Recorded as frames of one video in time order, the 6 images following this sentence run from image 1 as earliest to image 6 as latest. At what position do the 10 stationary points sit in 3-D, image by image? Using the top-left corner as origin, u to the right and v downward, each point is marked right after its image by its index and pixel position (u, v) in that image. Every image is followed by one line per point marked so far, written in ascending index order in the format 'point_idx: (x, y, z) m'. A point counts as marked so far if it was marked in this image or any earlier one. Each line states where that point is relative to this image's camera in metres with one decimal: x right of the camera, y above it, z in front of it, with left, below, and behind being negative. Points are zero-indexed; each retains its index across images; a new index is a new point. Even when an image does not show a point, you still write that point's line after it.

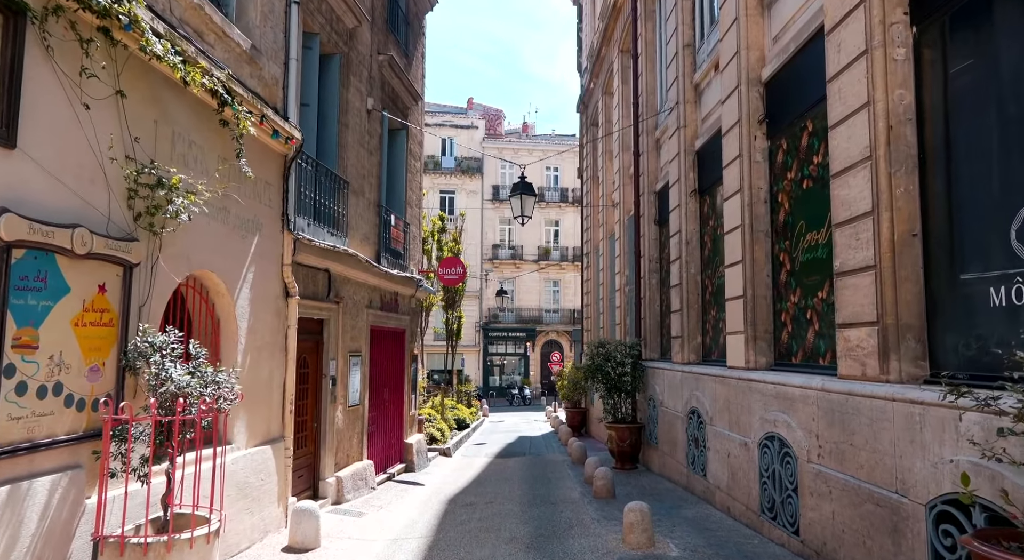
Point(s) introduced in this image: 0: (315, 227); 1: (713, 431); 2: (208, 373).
0: (-2.3, +0.6, +8.7) m
1: (+2.3, -1.7, +8.6) m
2: (-2.0, -0.6, +4.9) m
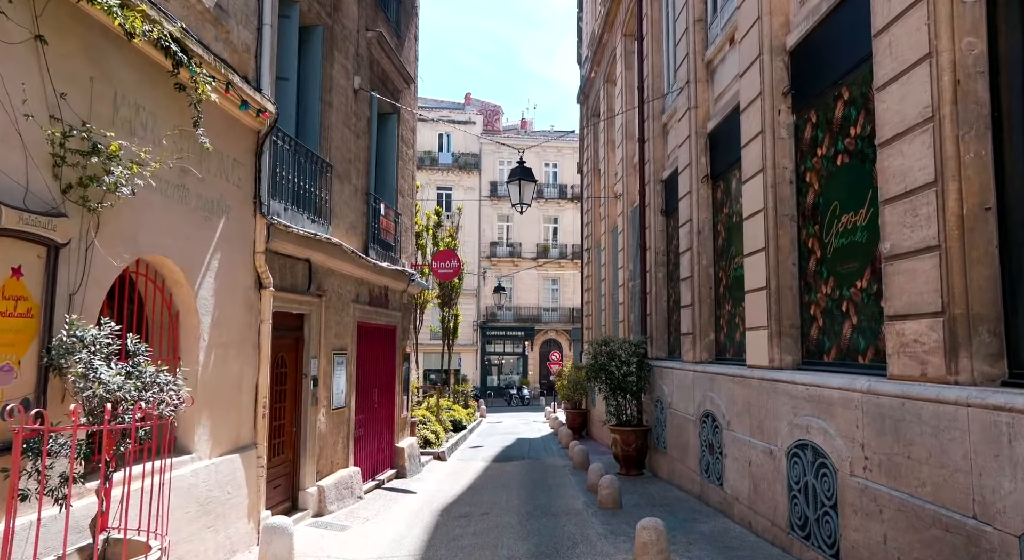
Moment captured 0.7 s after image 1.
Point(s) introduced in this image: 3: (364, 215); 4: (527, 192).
0: (-2.3, +0.7, +7.9) m
1: (+2.3, -1.6, +7.8) m
2: (-2.0, -0.5, +4.2) m
3: (-2.2, +1.0, +10.7) m
4: (+0.2, +1.5, +11.8) m
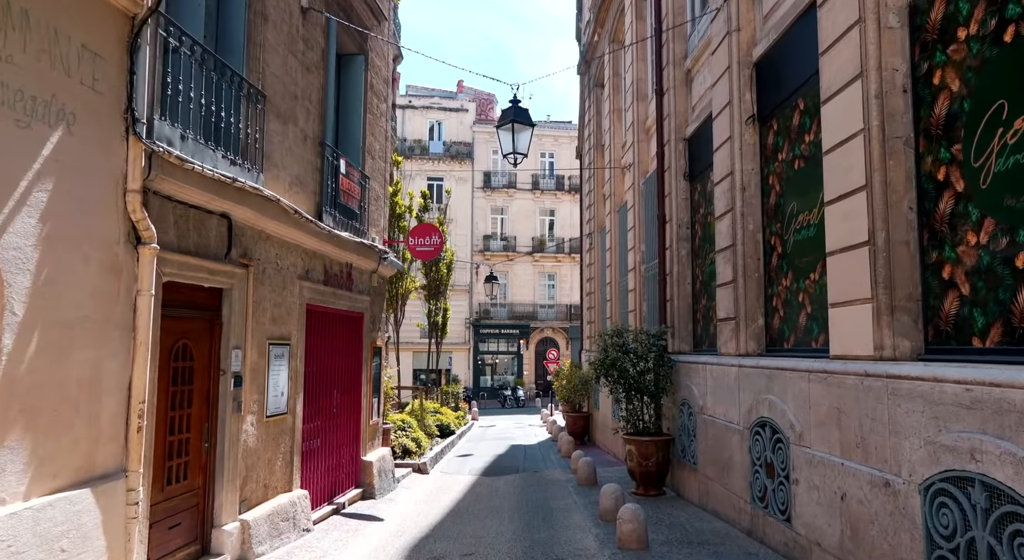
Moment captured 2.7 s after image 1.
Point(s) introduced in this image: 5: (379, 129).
0: (-2.4, +1.0, +5.7) m
1: (+2.2, -1.3, +5.6) m
2: (-2.1, -0.2, +2.0) m
3: (-2.3, +1.3, +8.5) m
4: (+0.1, +1.8, +9.6) m
5: (-2.0, +2.3, +11.1) m
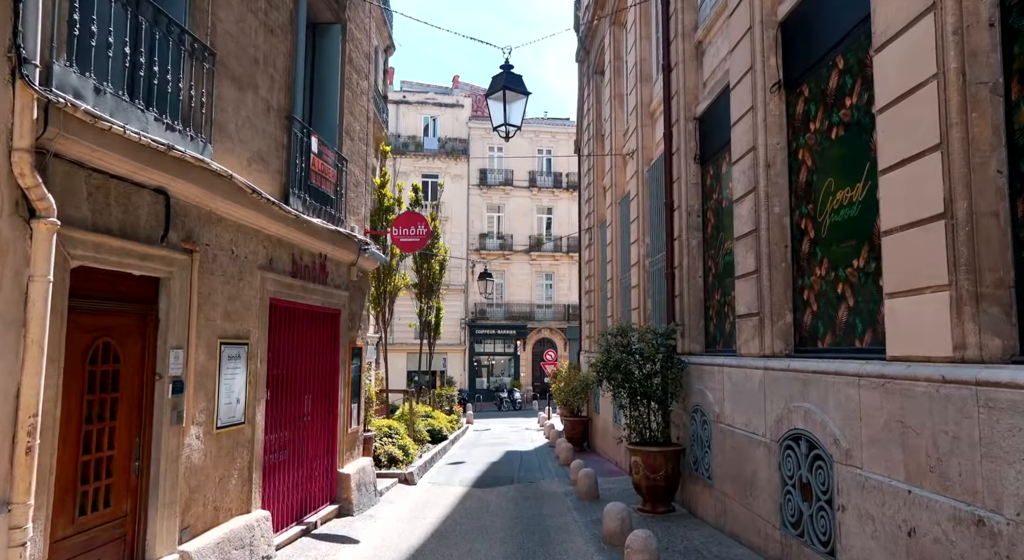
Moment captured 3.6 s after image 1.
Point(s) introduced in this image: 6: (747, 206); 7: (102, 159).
0: (-2.5, +1.1, +4.7) m
1: (+2.1, -1.2, +4.7) m
2: (-2.2, -0.1, +1.0) m
3: (-2.3, +1.4, +7.5) m
4: (0.0, +1.9, +8.6) m
5: (-2.1, +2.4, +10.2) m
6: (+2.3, +0.7, +7.1) m
7: (-2.5, +0.7, +4.5) m
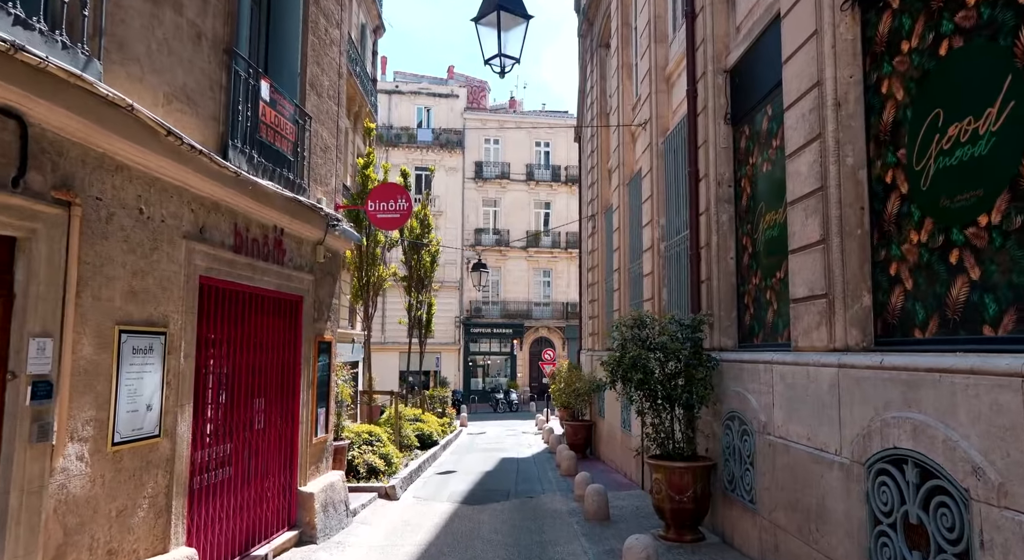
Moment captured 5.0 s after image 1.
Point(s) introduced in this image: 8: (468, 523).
0: (-2.5, +1.3, +3.2) m
1: (+2.1, -1.0, +3.1) m
2: (-2.2, +0.1, -0.6) m
3: (-2.4, +1.6, +6.0) m
4: (0.0, +2.1, +7.1) m
5: (-2.1, +2.6, +8.6) m
6: (+2.2, +0.9, +5.6) m
7: (-2.5, +1.0, +3.0) m
8: (-0.5, -2.9, +8.9) m
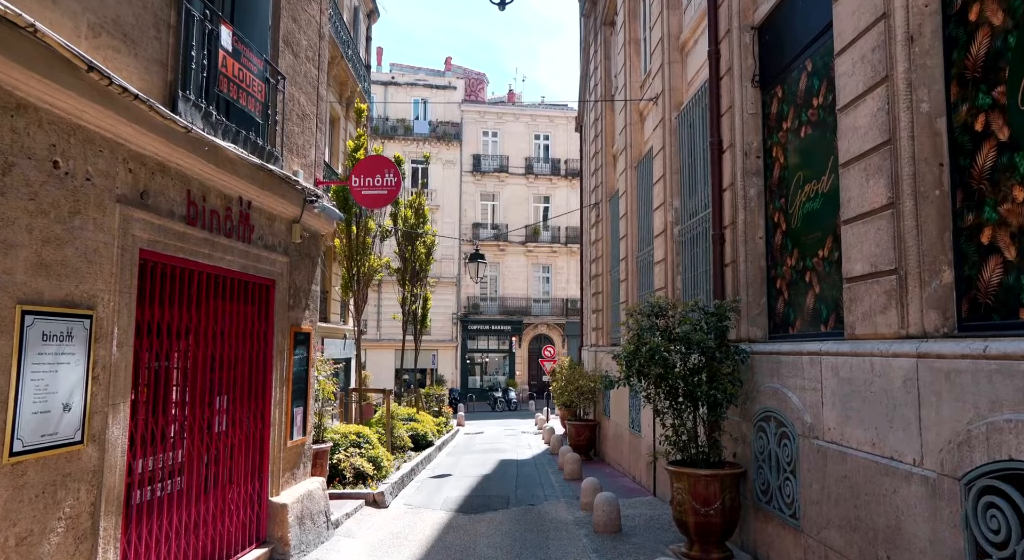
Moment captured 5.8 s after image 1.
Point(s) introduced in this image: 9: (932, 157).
0: (-2.5, +1.5, +2.3) m
1: (+2.1, -0.9, +2.2) m
2: (-2.1, +0.3, -1.5) m
3: (-2.4, +1.7, +5.0) m
4: (0.0, +2.3, +6.2) m
5: (-2.1, +2.7, +7.7) m
6: (+2.2, +1.1, +4.7) m
7: (-2.5, +1.1, +2.0) m
8: (-0.5, -2.8, +8.0) m
9: (+2.4, +0.7, +4.2) m
